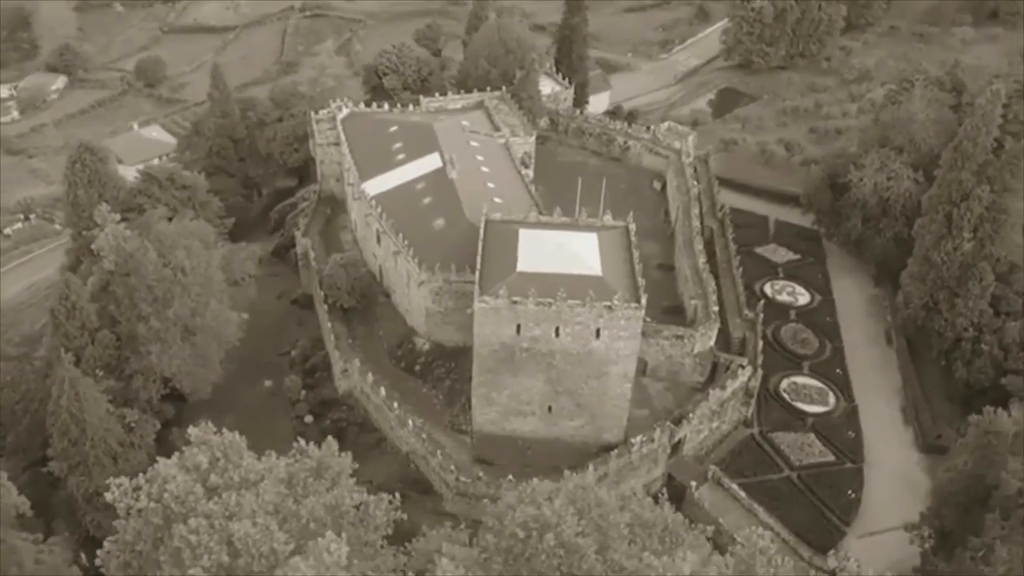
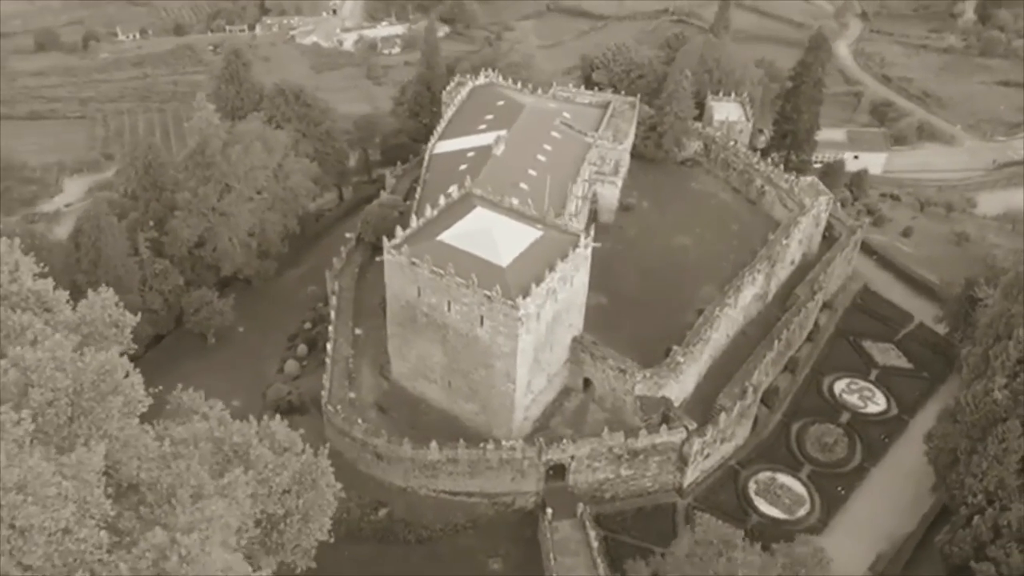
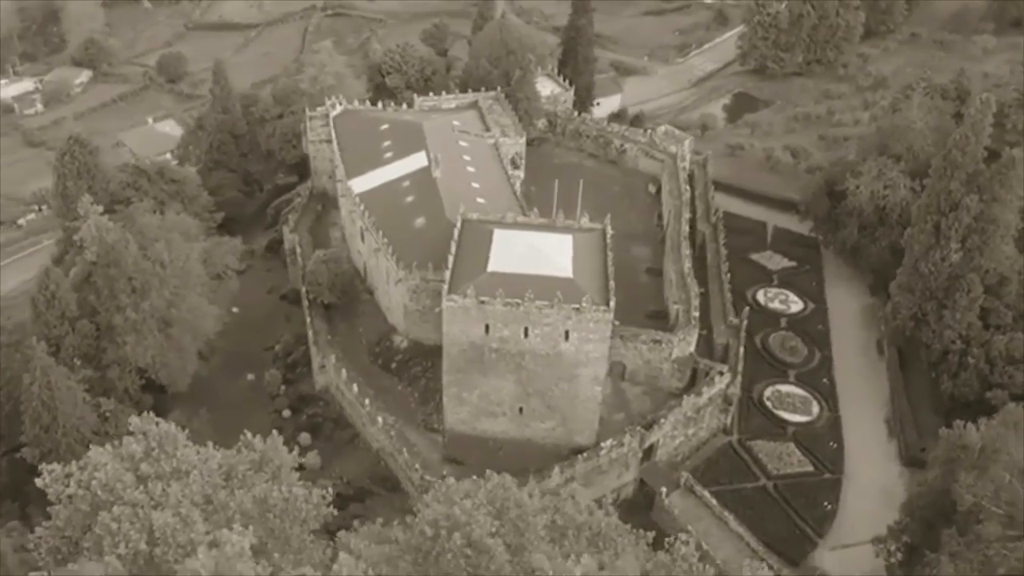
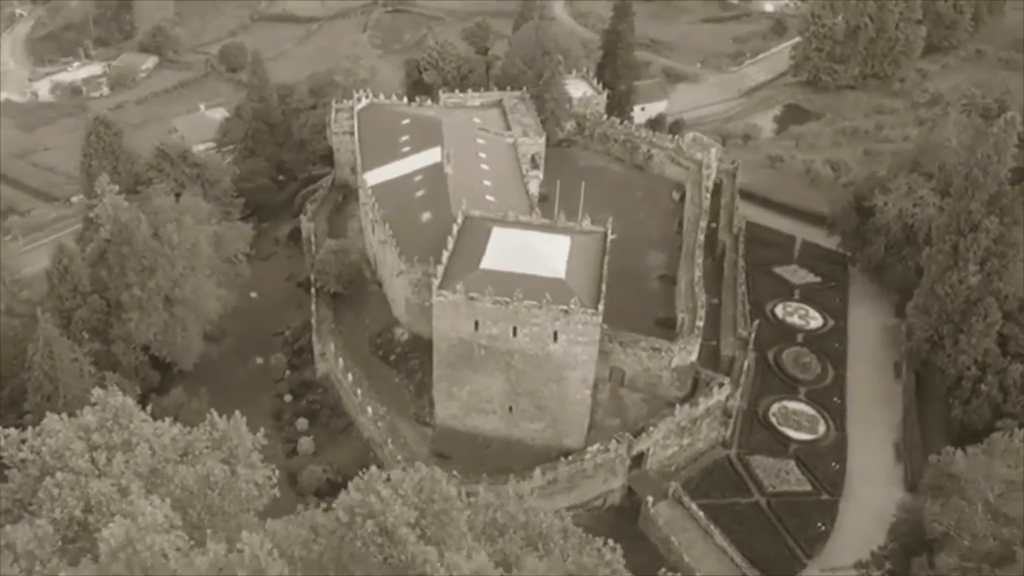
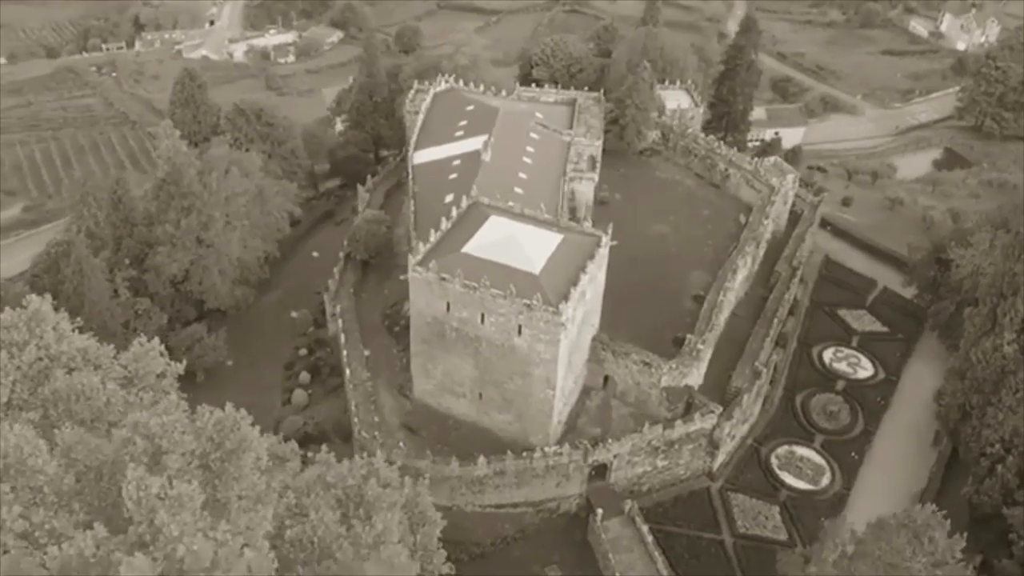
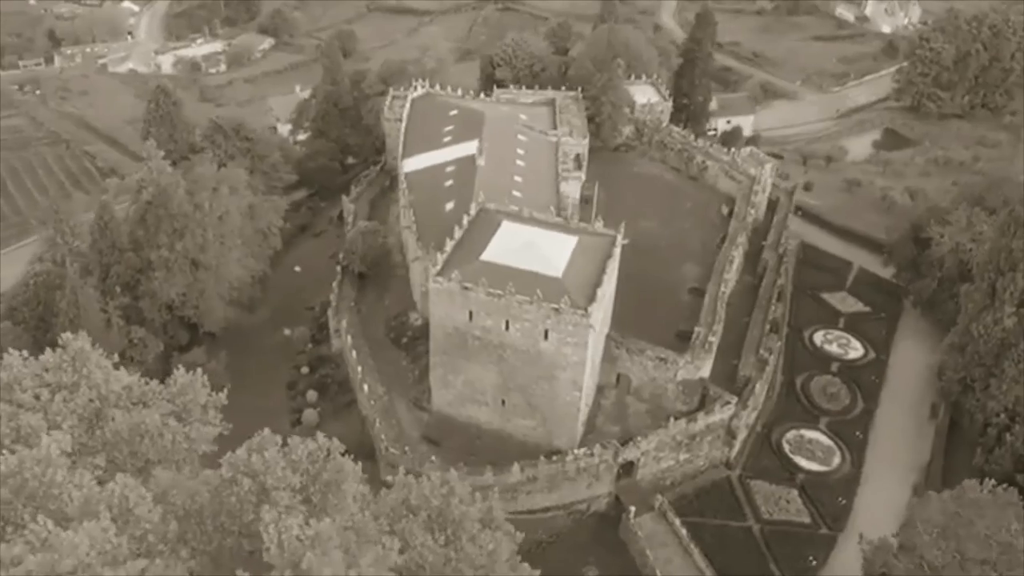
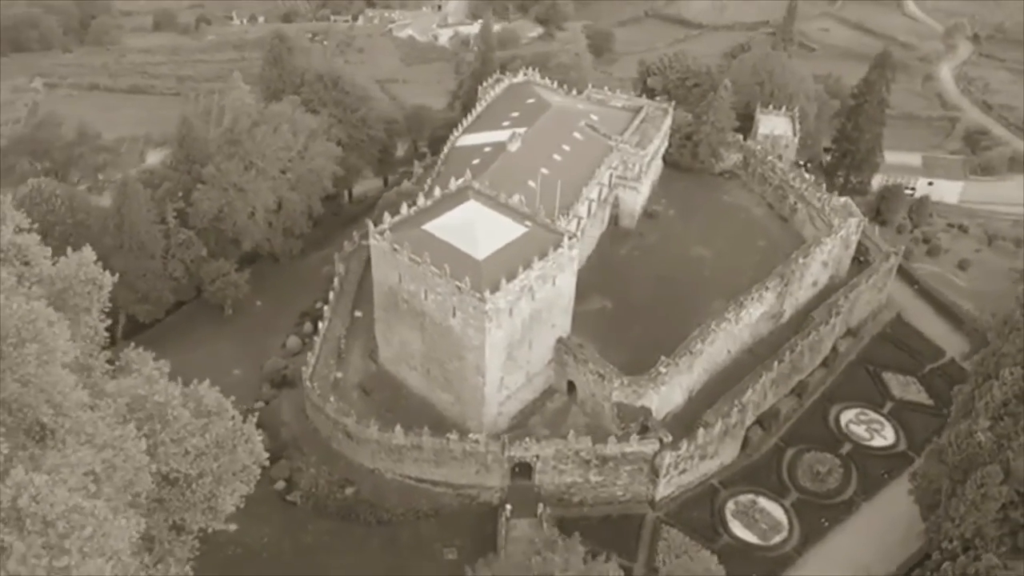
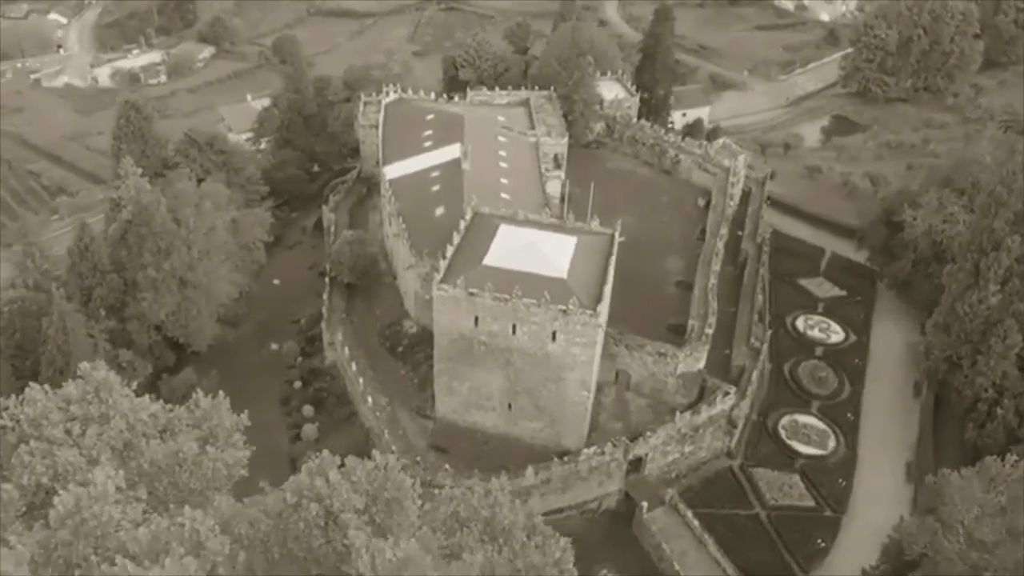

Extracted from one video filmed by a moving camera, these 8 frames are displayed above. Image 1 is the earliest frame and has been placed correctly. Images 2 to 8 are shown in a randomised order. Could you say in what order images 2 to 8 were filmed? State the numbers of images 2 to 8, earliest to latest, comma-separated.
3, 4, 8, 6, 5, 2, 7
